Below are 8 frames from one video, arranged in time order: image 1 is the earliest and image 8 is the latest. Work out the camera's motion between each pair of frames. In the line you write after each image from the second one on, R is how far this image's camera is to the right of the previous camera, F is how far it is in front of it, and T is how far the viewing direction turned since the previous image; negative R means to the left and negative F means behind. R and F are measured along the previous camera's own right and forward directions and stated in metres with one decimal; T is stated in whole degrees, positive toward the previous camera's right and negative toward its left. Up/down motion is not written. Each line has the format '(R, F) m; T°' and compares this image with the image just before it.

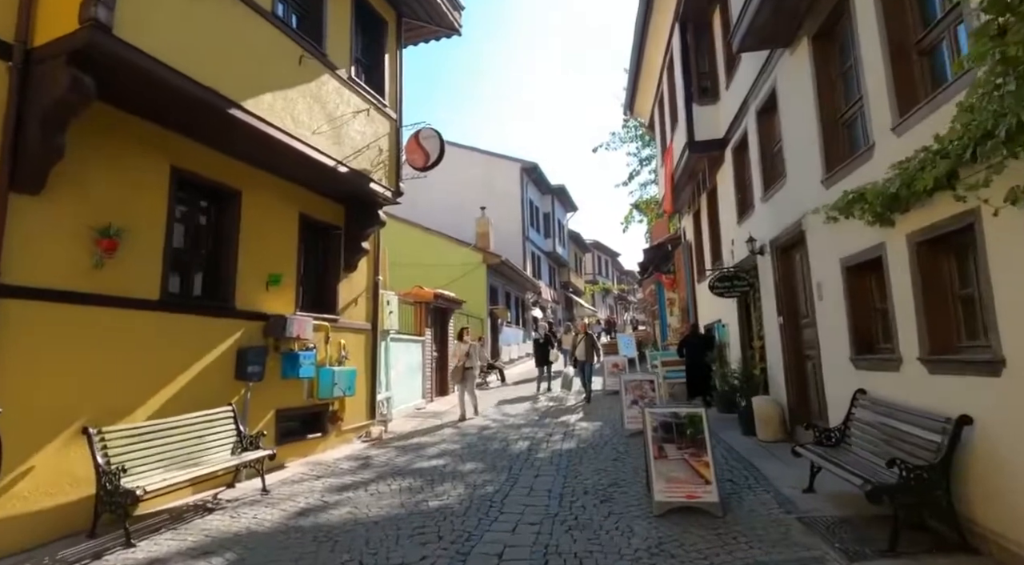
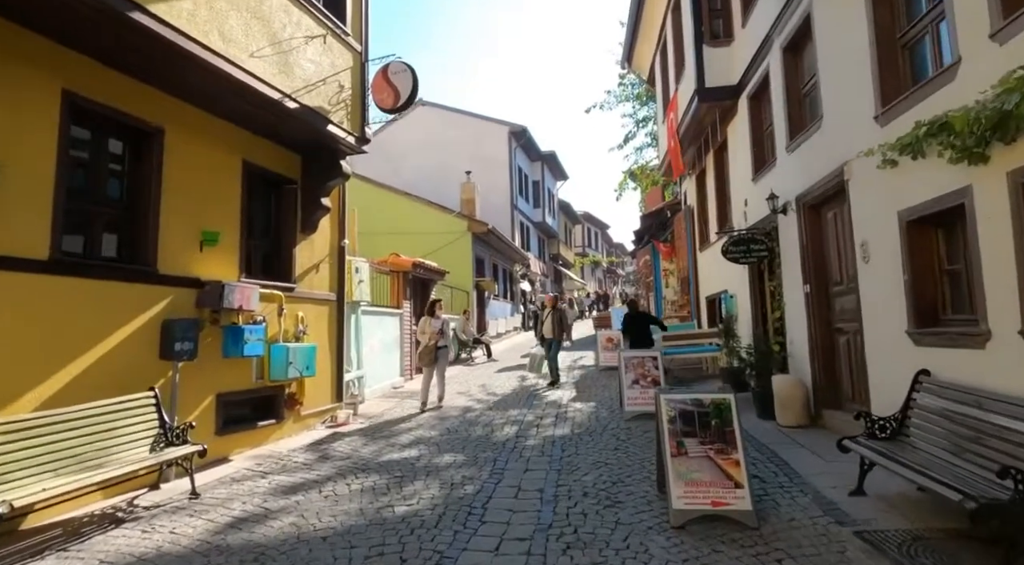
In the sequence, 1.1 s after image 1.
(0.0, +1.2) m; +1°
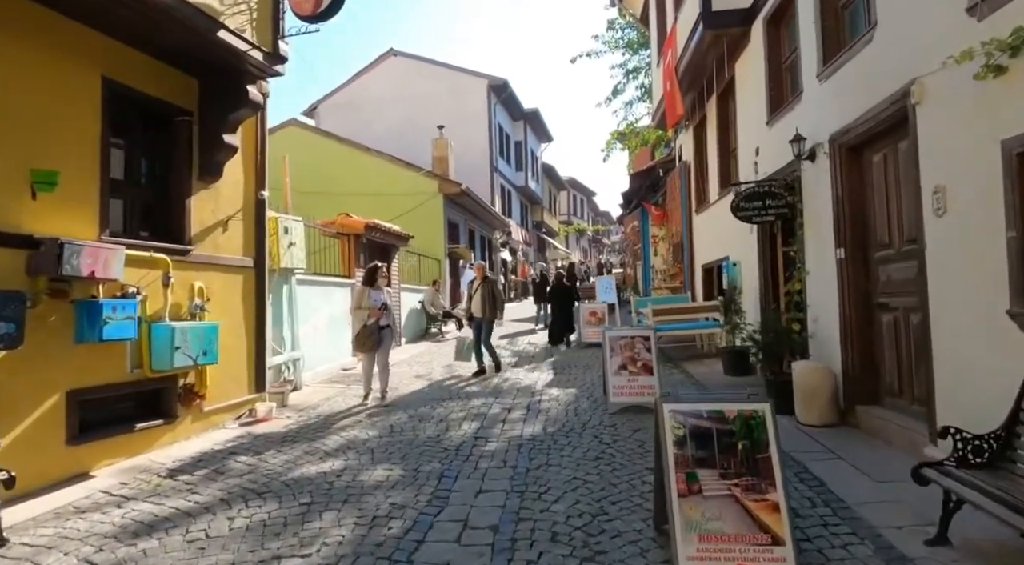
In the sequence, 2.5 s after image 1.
(+0.3, +1.5) m; +1°
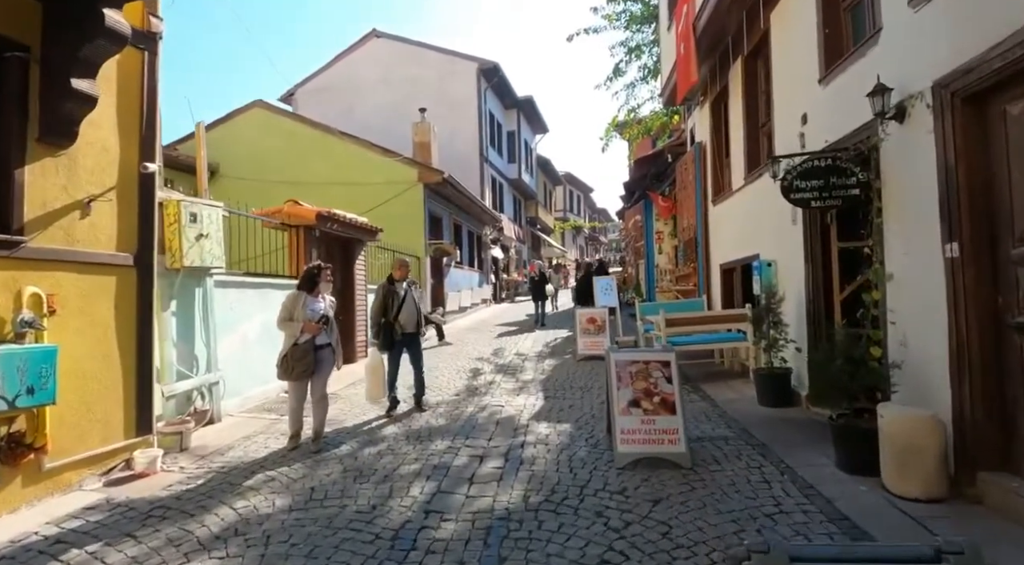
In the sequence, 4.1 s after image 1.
(+0.2, +1.7) m; 0°
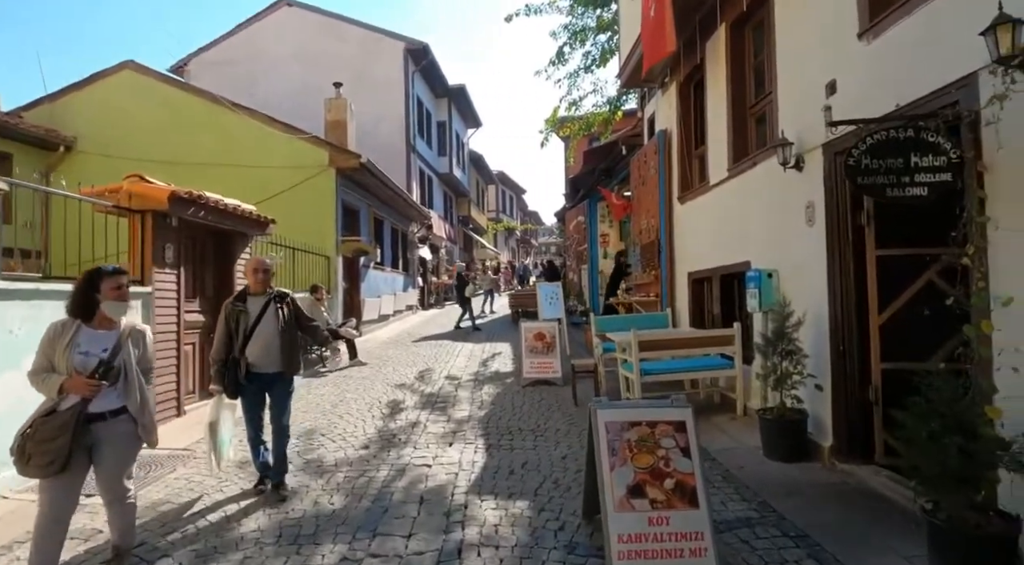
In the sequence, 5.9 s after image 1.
(-0.1, +1.8) m; +7°
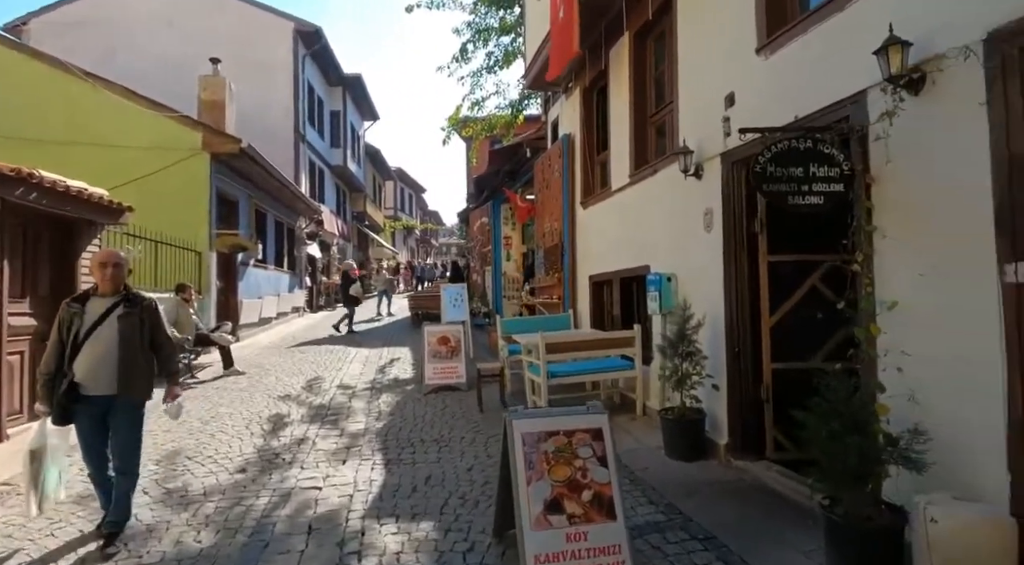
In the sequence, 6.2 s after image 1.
(-0.1, +0.2) m; +10°
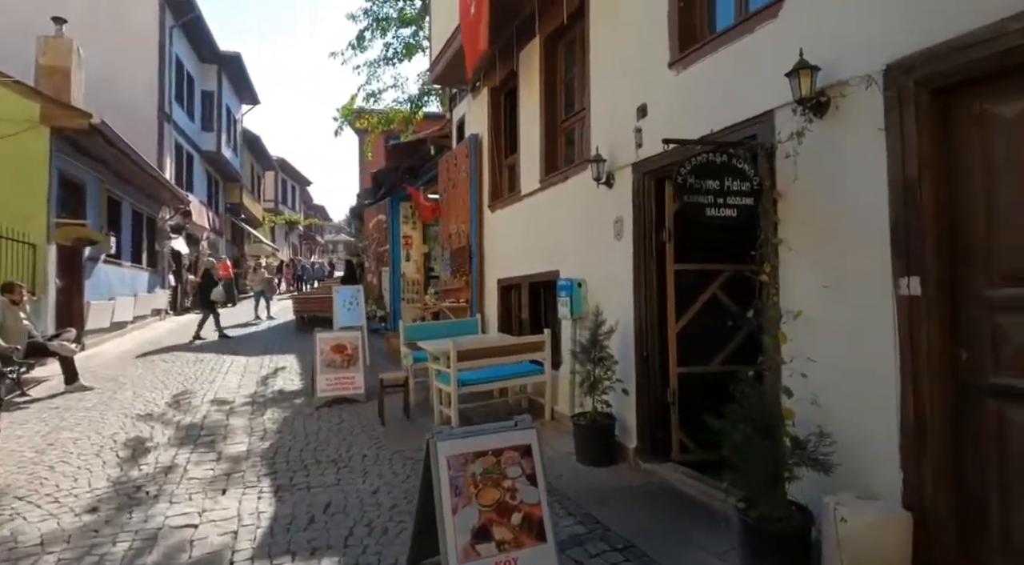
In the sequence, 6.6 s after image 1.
(-0.2, +0.2) m; +11°
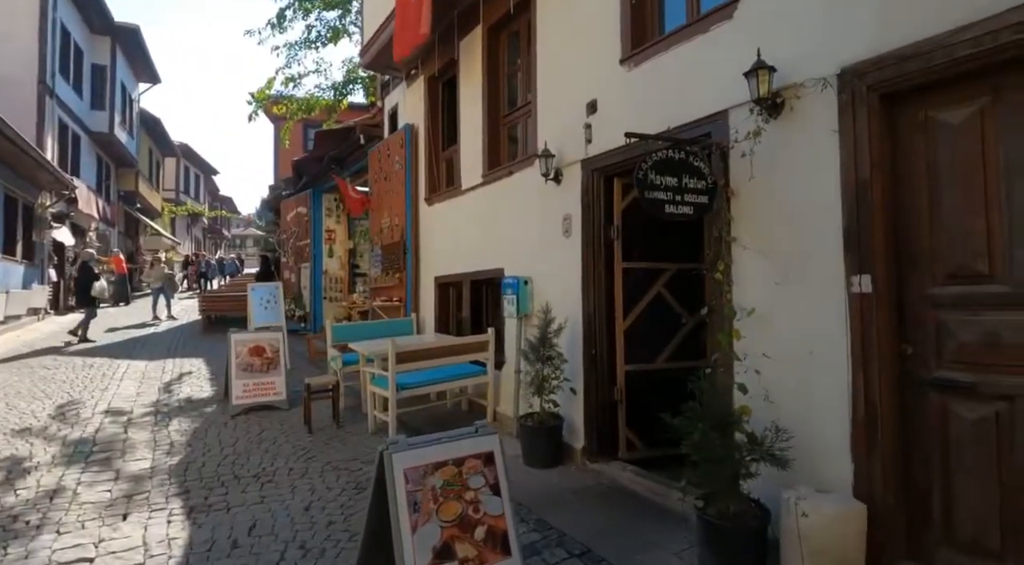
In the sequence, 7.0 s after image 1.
(-0.2, +0.2) m; +8°
